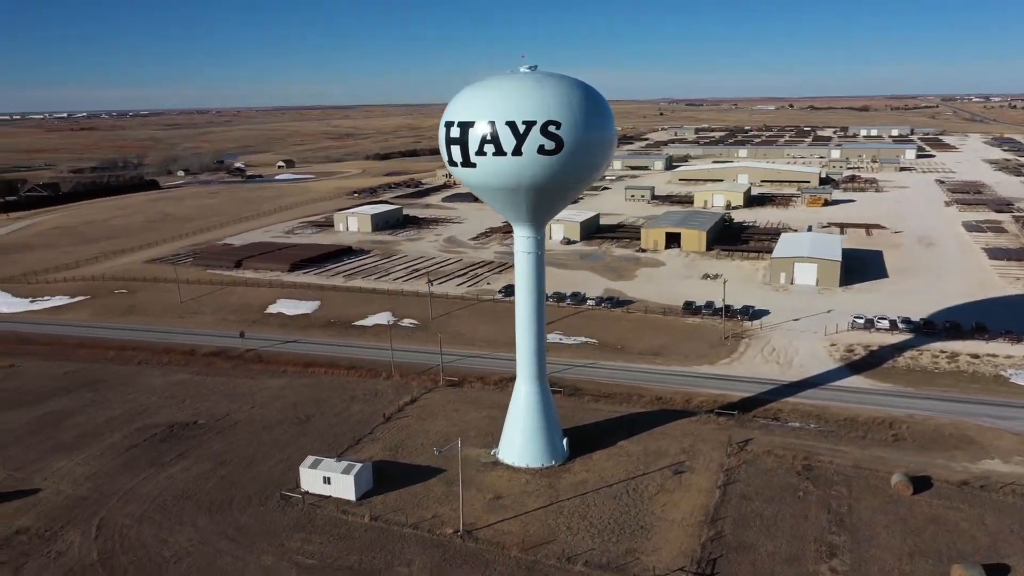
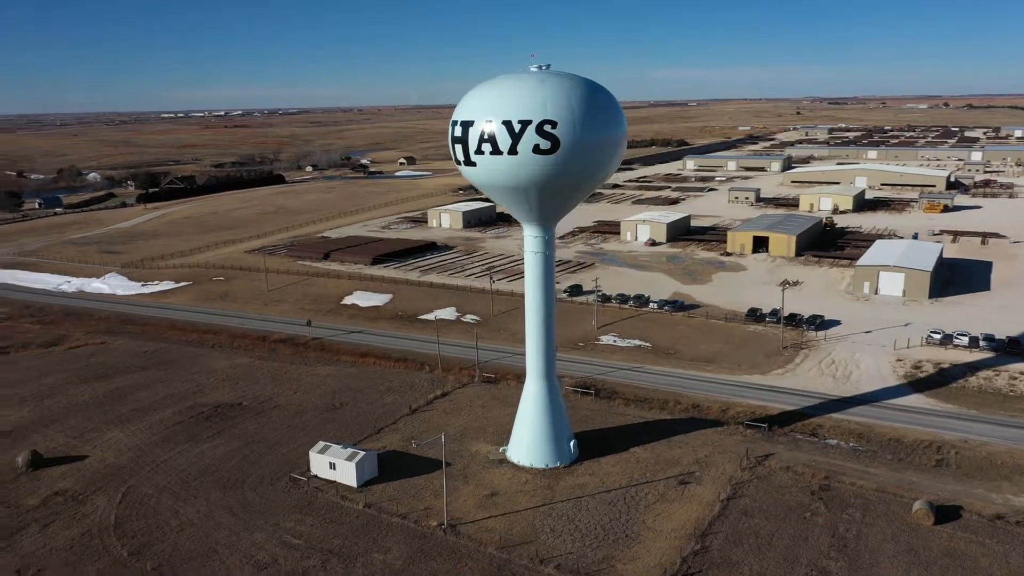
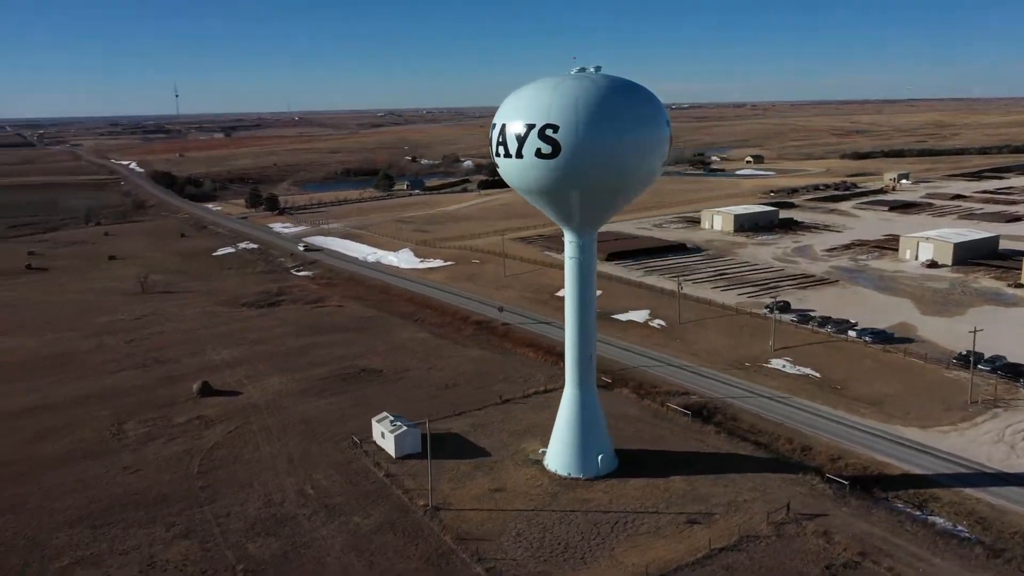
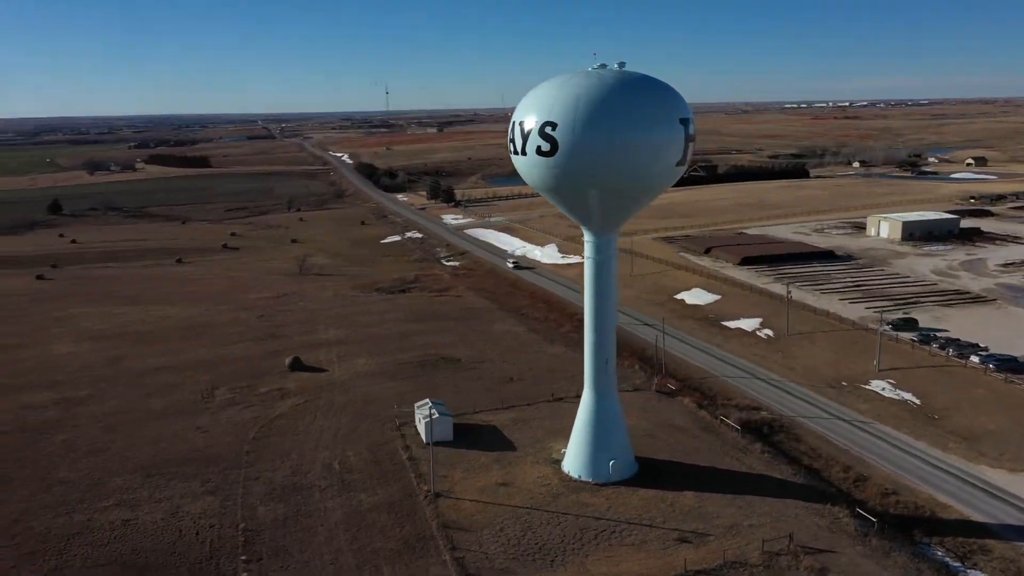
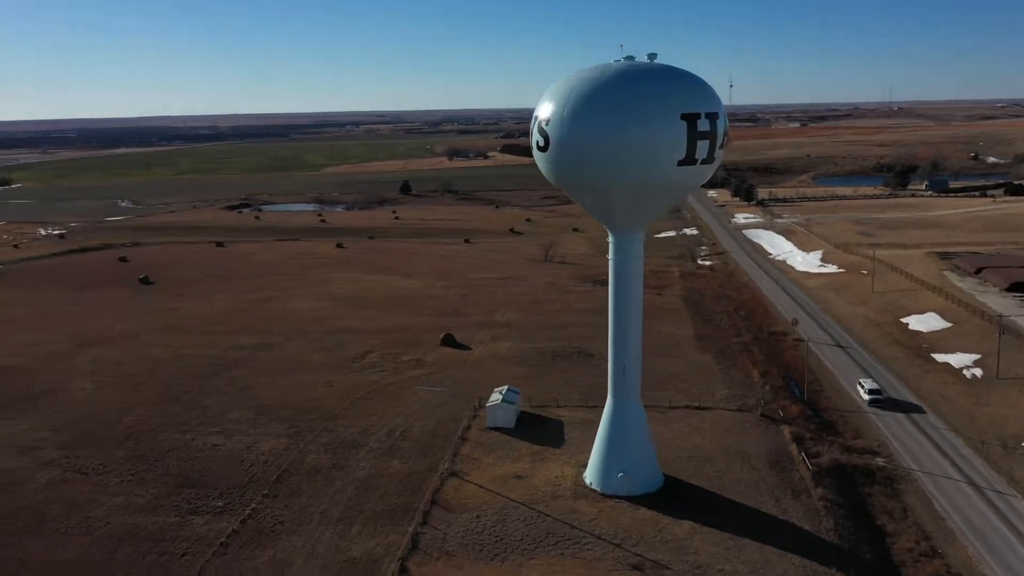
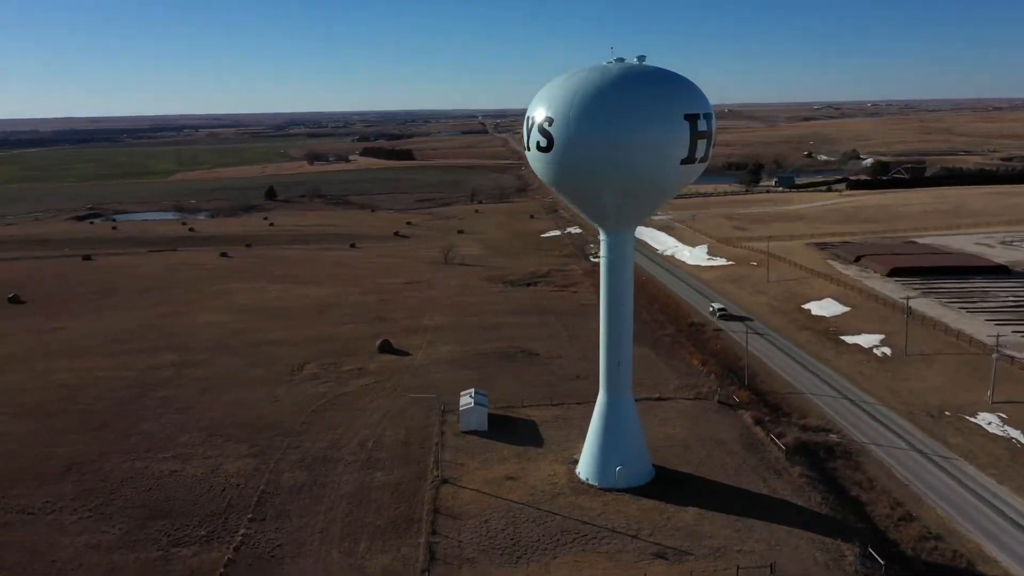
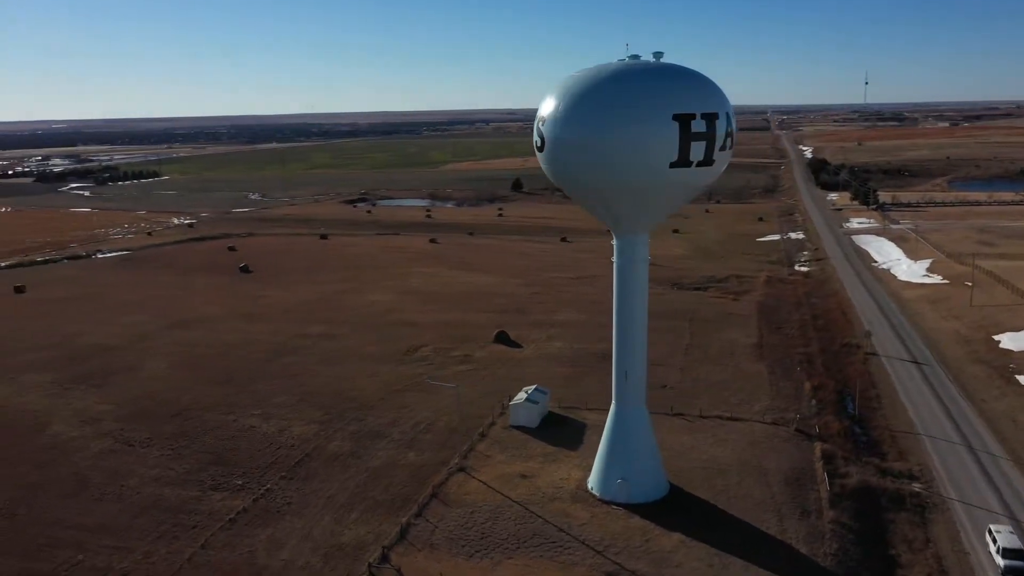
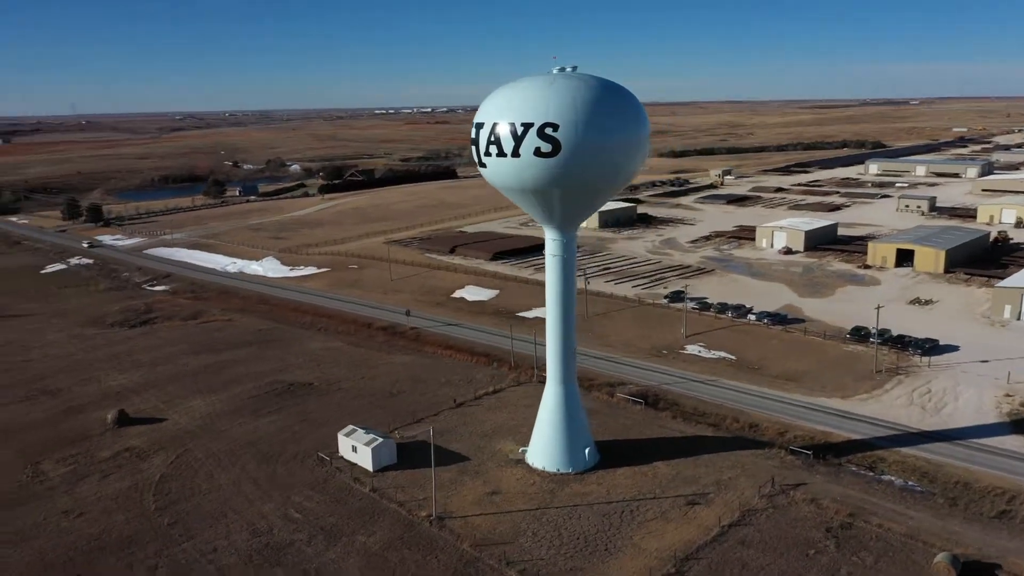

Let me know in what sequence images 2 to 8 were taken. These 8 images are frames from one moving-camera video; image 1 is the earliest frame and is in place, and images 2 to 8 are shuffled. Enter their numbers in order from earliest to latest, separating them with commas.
2, 8, 3, 4, 6, 5, 7
